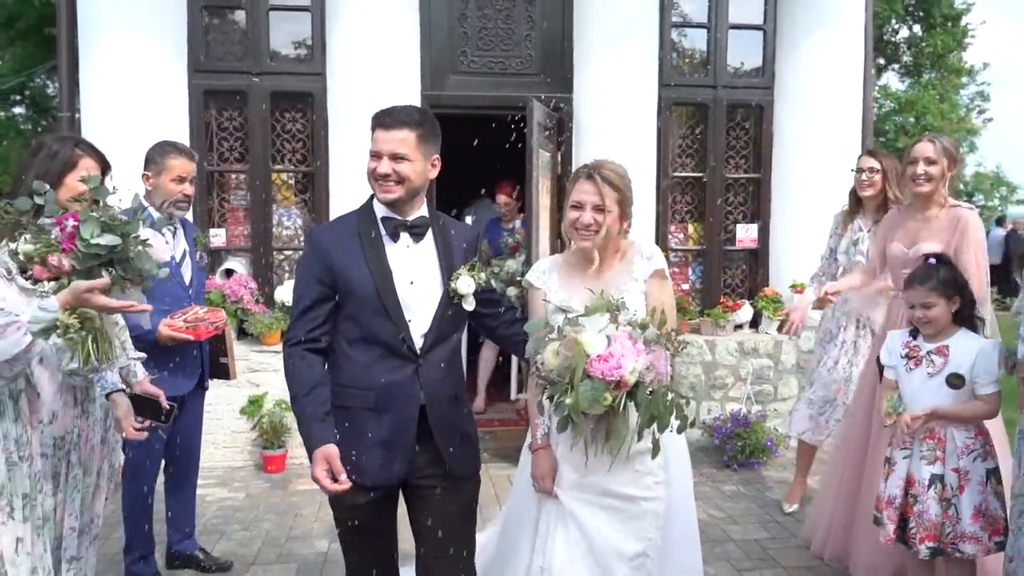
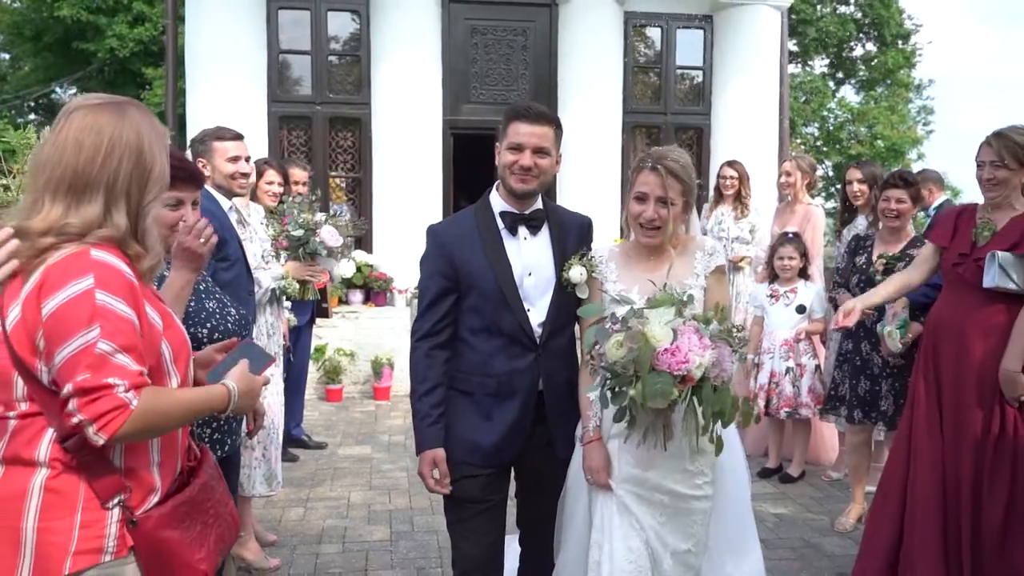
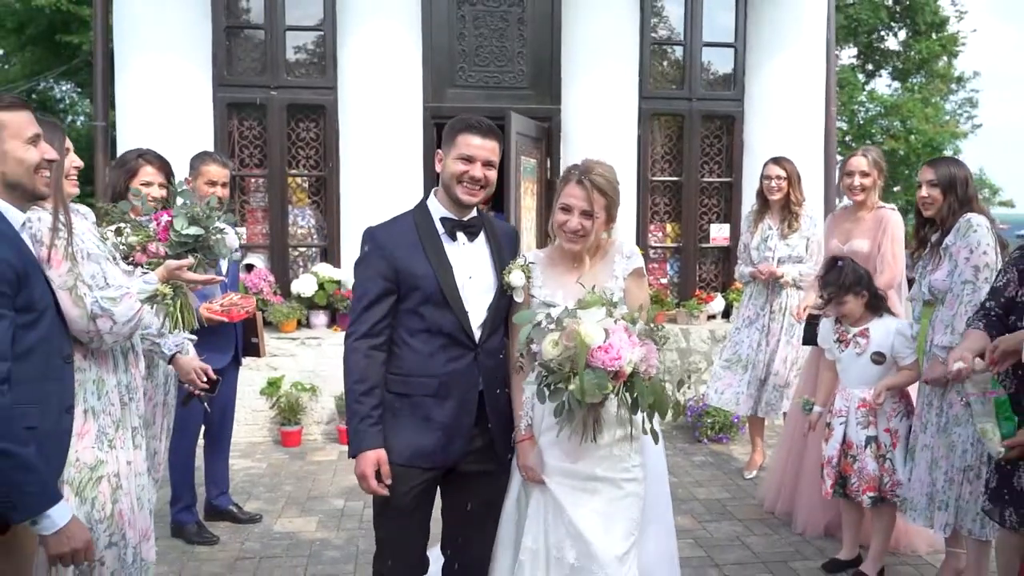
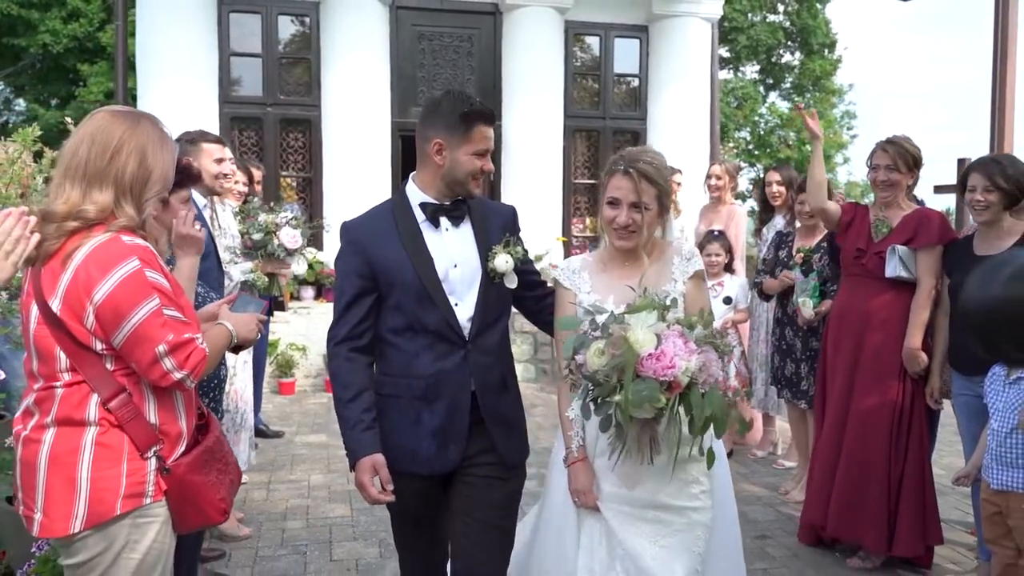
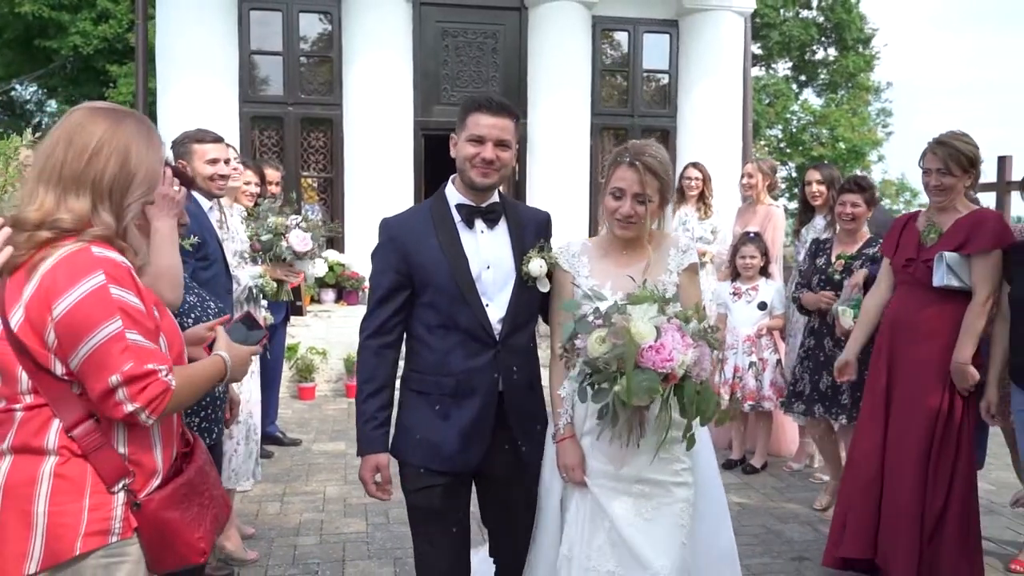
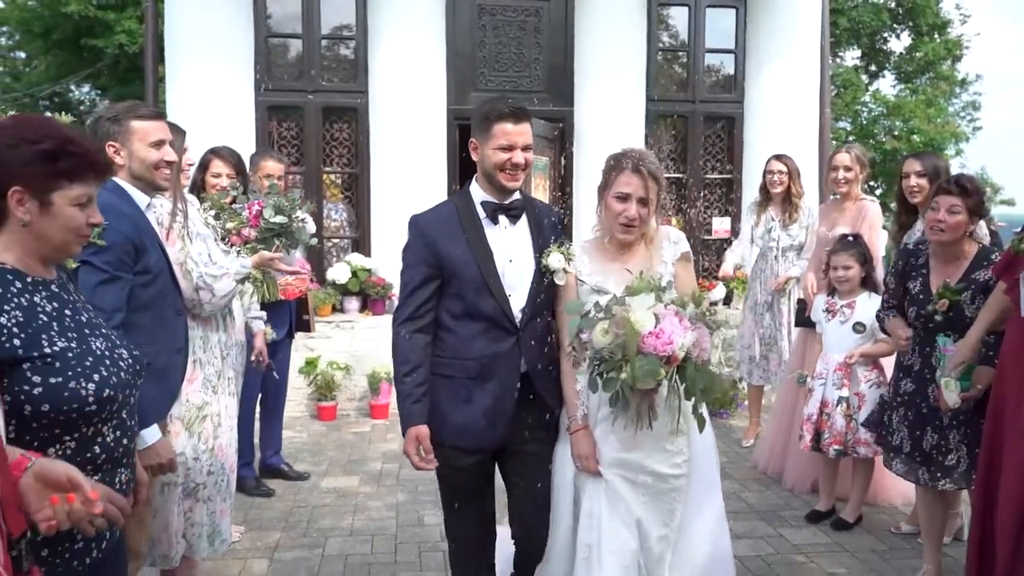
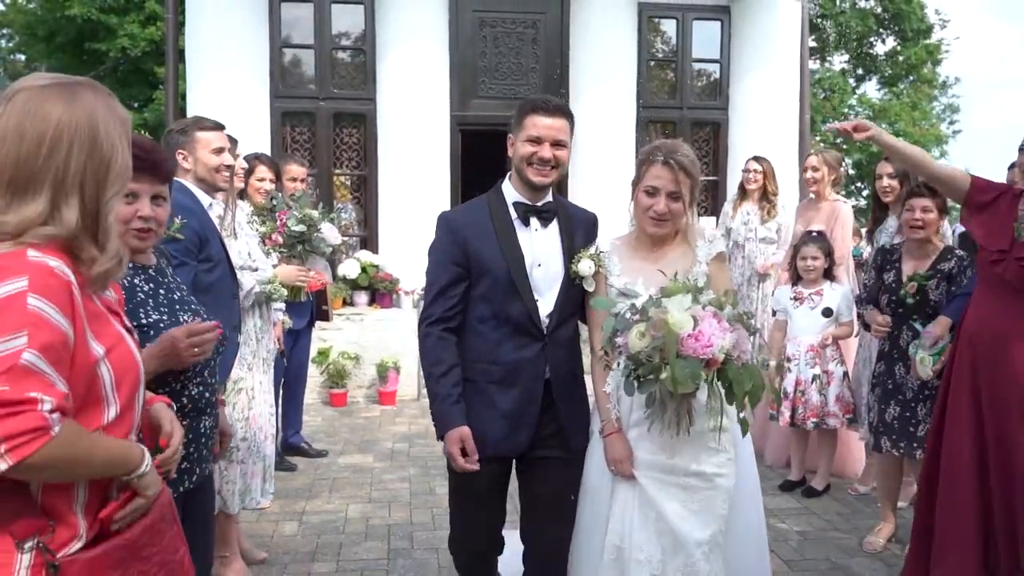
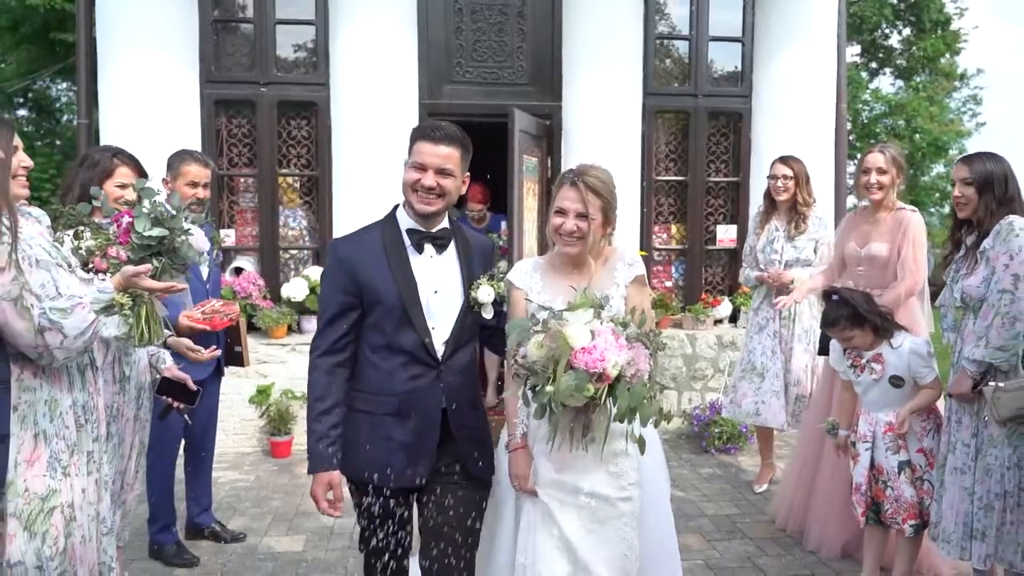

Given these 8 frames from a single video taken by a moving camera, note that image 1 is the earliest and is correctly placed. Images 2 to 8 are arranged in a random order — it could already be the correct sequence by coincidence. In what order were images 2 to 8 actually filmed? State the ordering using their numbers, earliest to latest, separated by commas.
8, 3, 6, 7, 2, 5, 4
